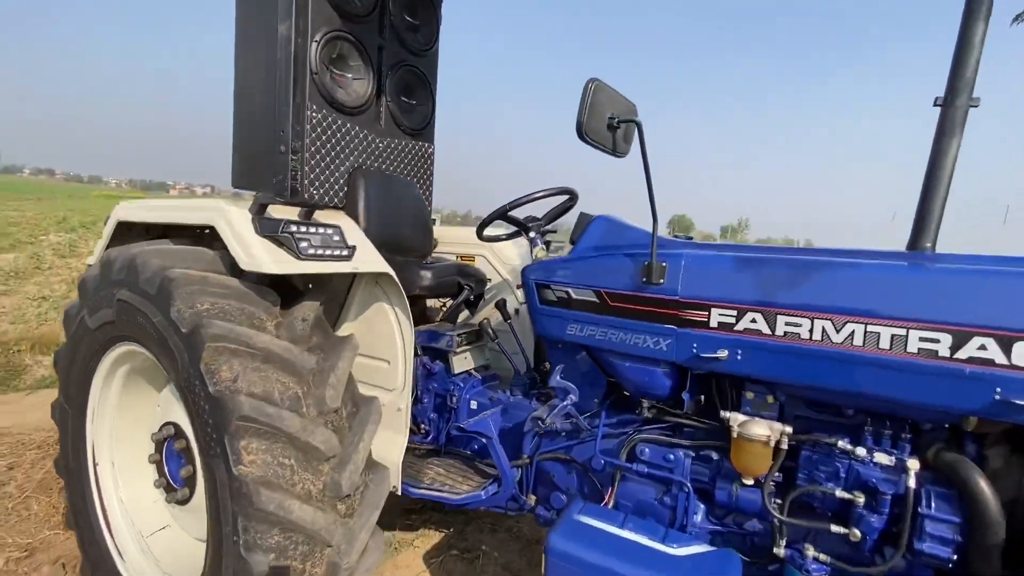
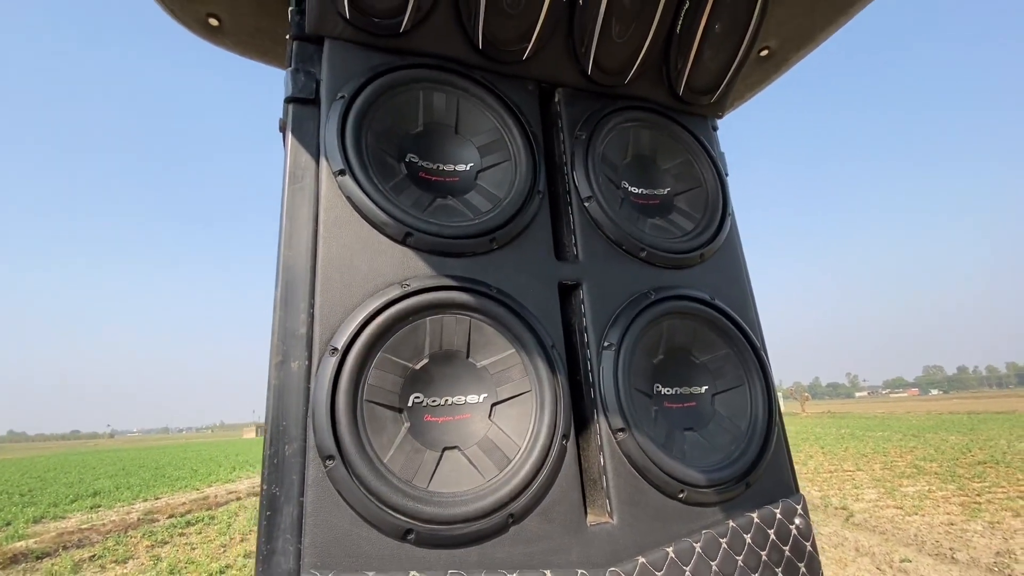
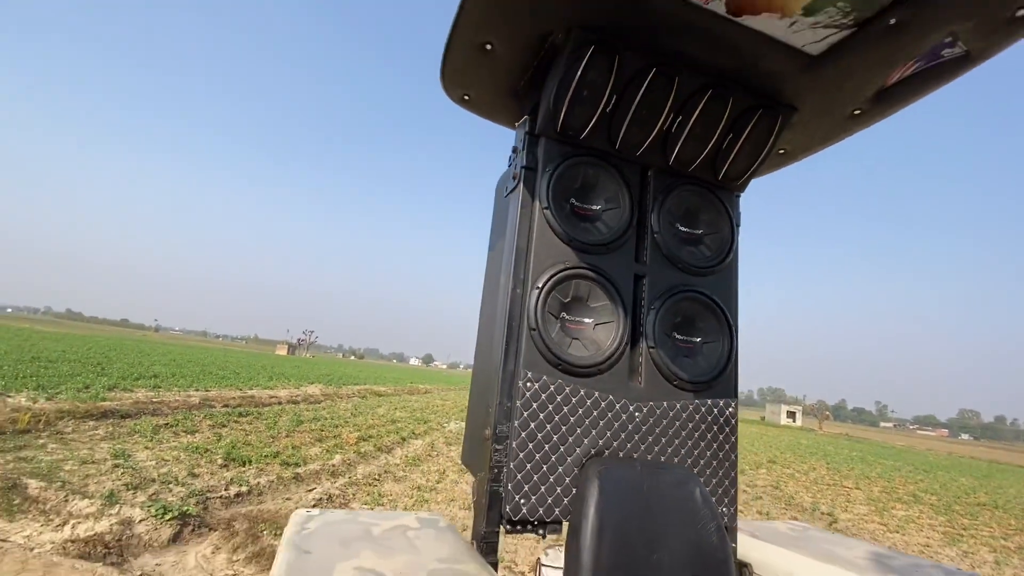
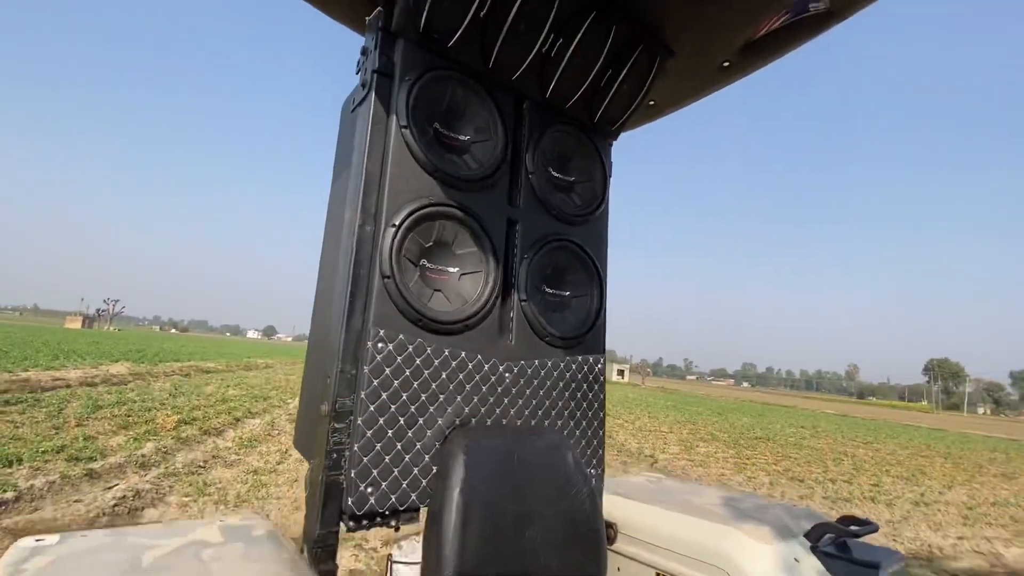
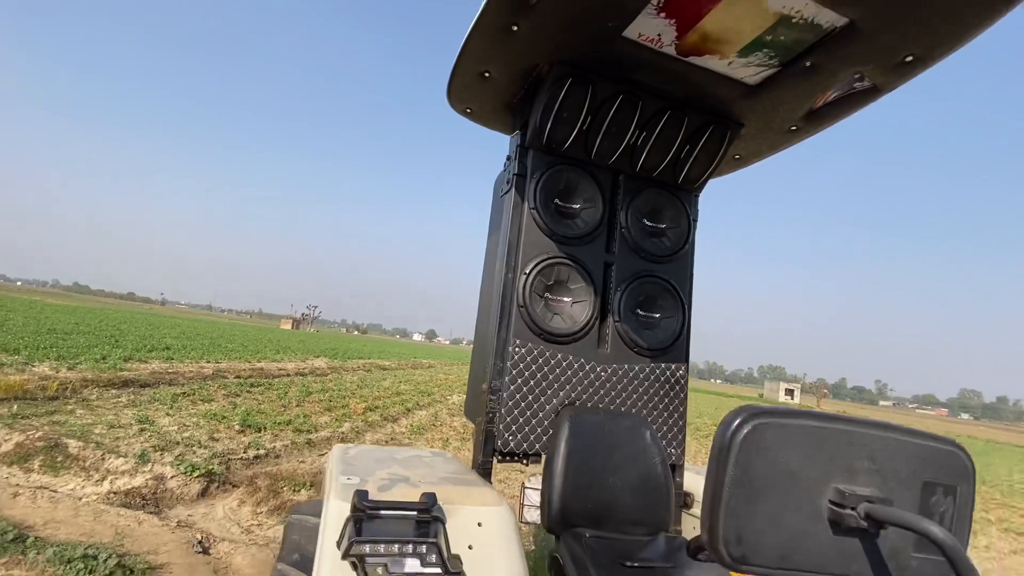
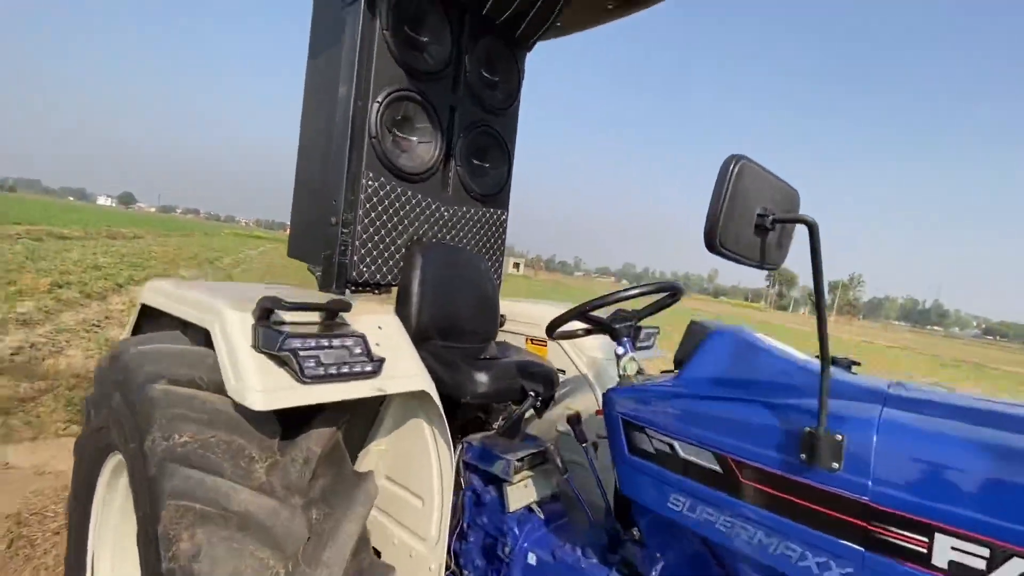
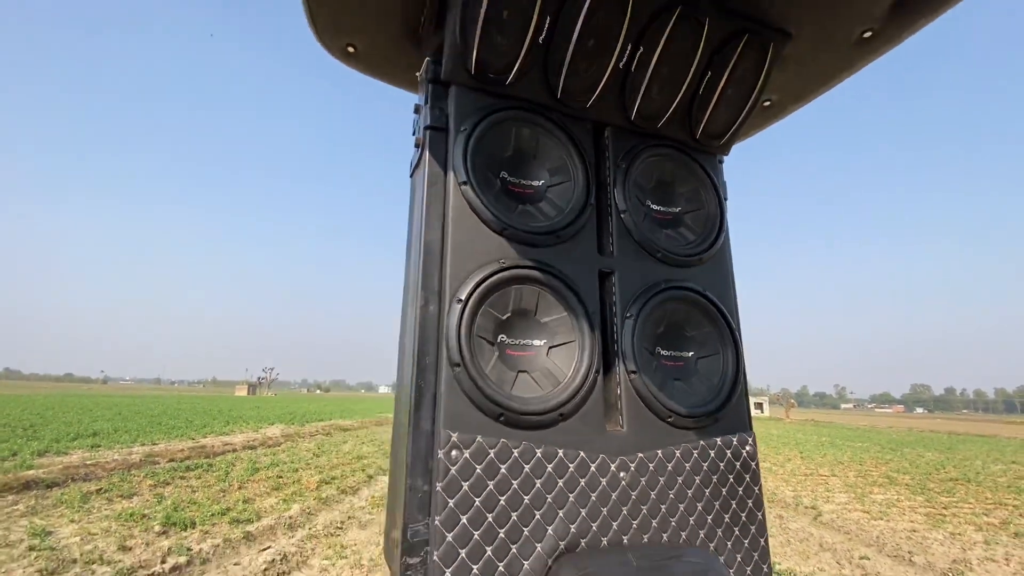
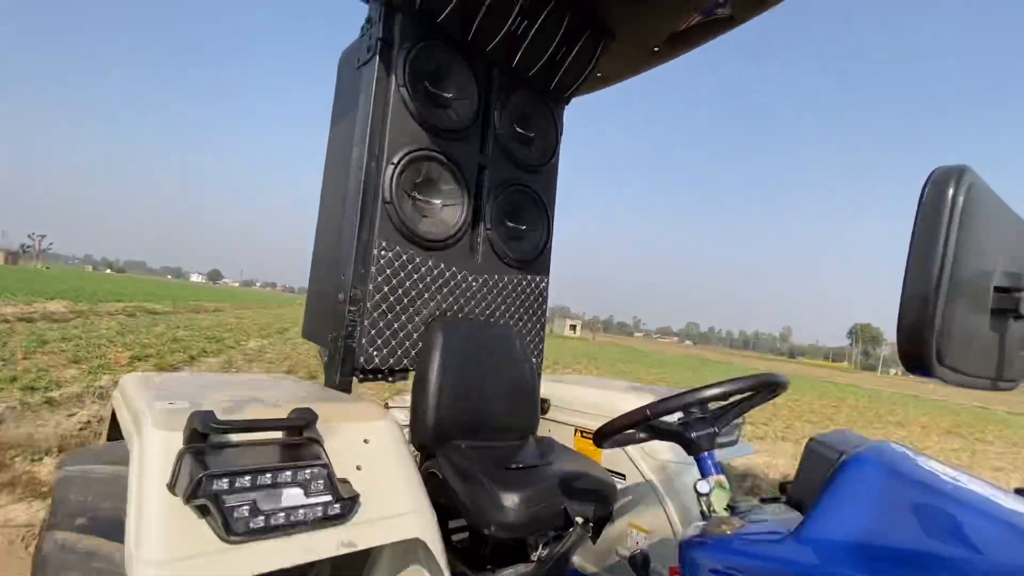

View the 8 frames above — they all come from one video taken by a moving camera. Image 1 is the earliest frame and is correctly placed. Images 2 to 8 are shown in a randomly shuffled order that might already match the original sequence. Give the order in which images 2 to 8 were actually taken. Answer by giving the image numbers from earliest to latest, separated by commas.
6, 8, 4, 2, 7, 3, 5
